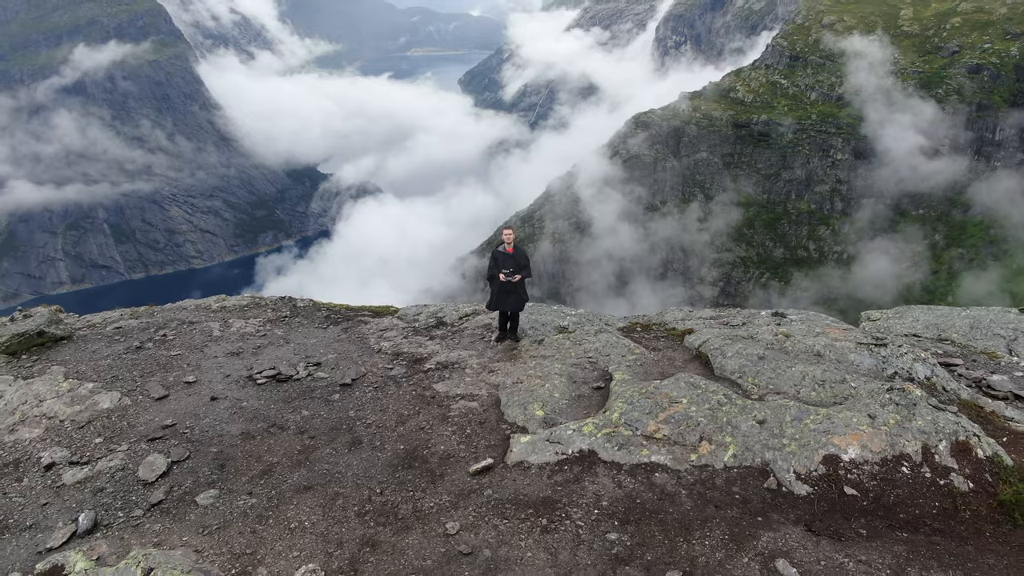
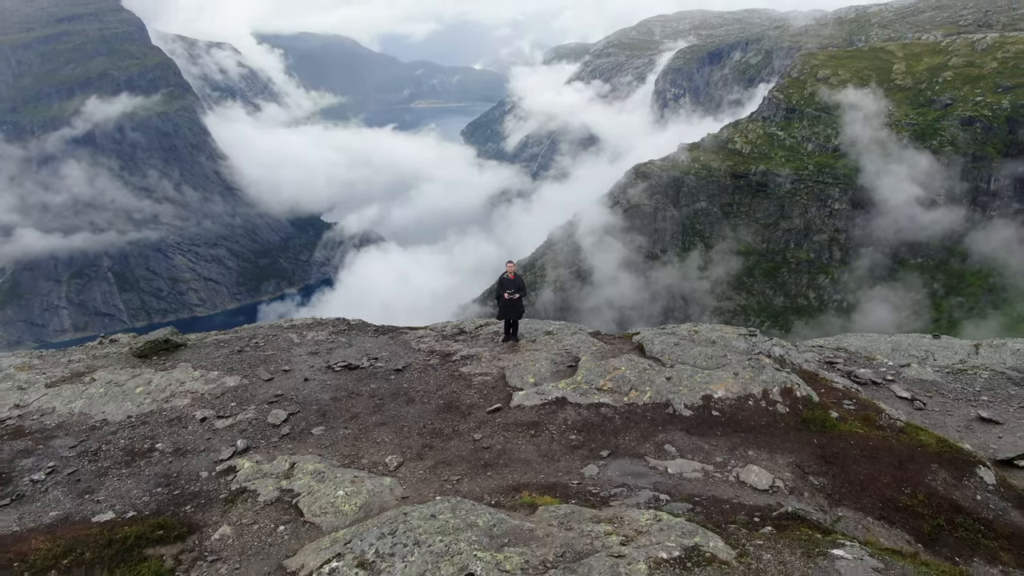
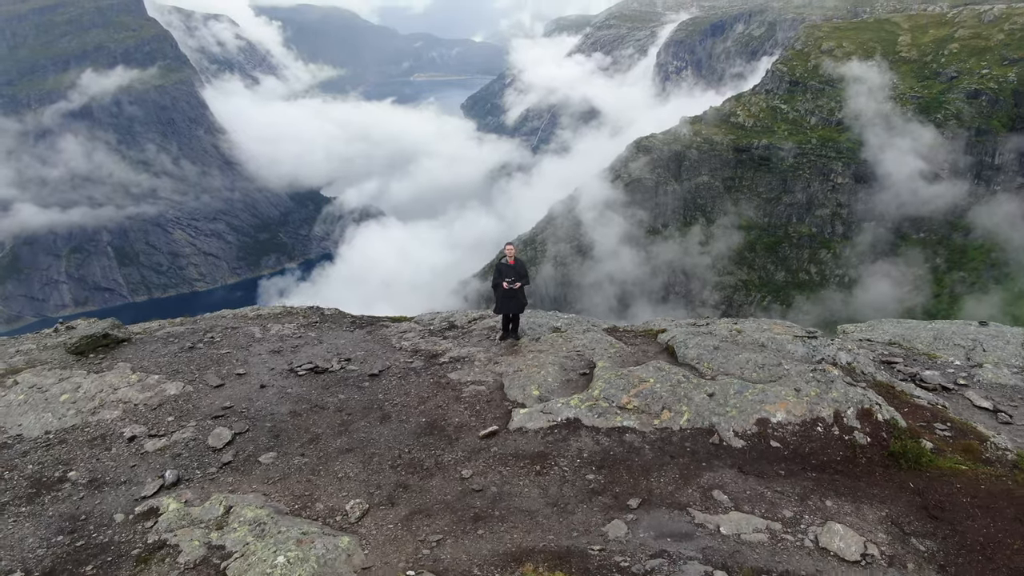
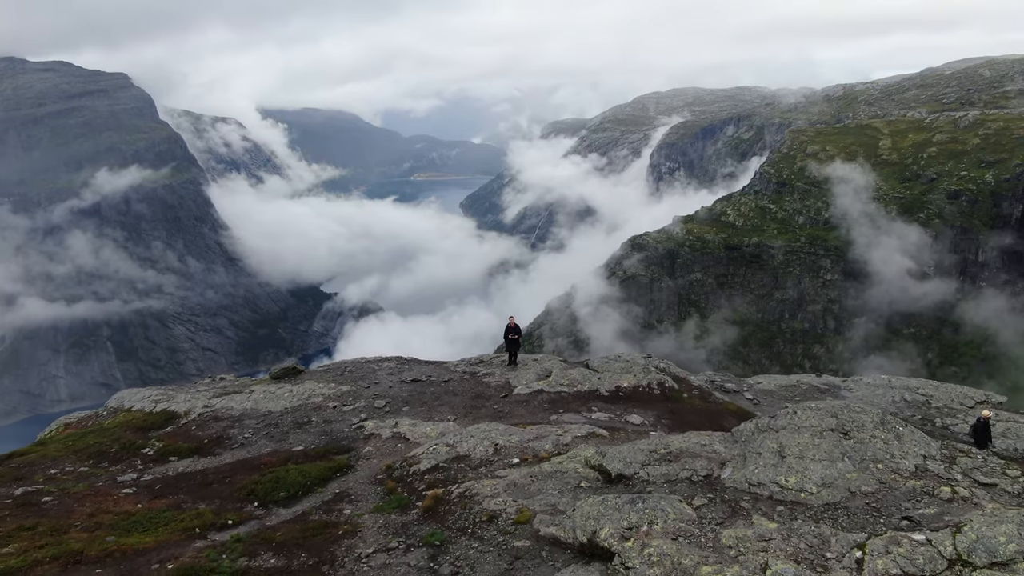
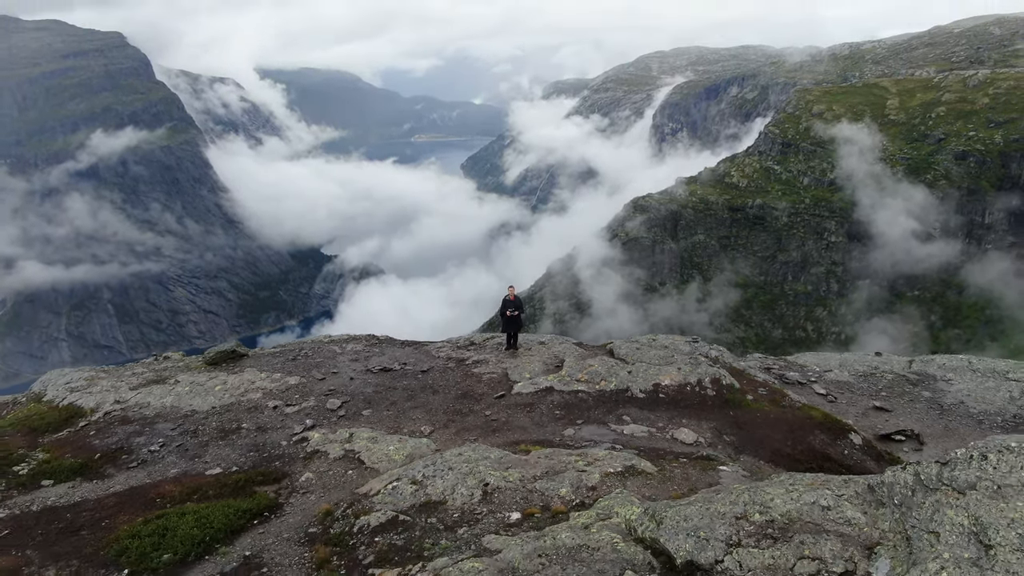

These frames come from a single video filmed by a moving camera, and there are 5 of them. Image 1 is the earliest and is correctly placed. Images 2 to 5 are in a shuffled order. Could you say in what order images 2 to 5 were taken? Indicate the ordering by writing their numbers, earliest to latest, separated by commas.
3, 2, 5, 4
